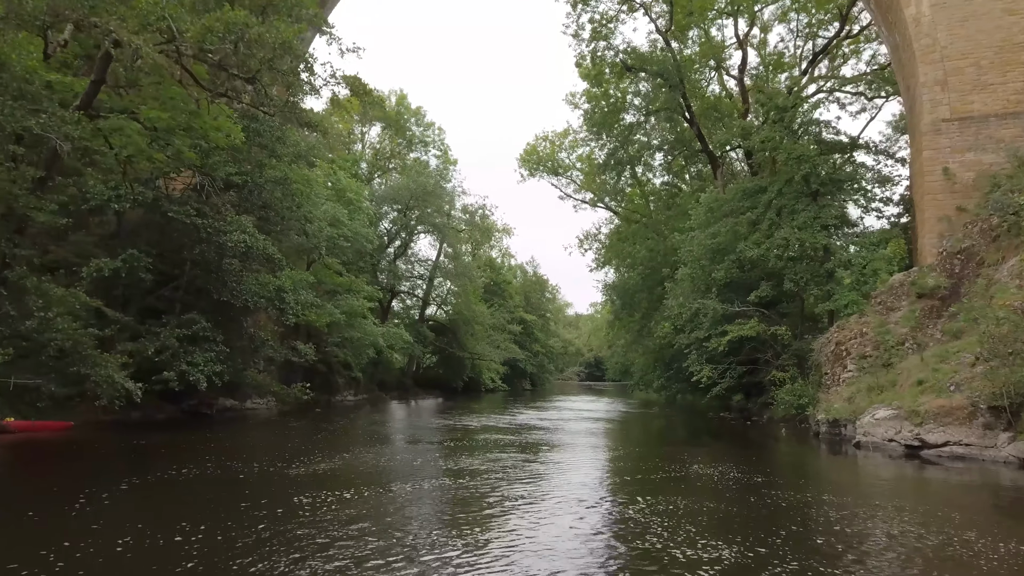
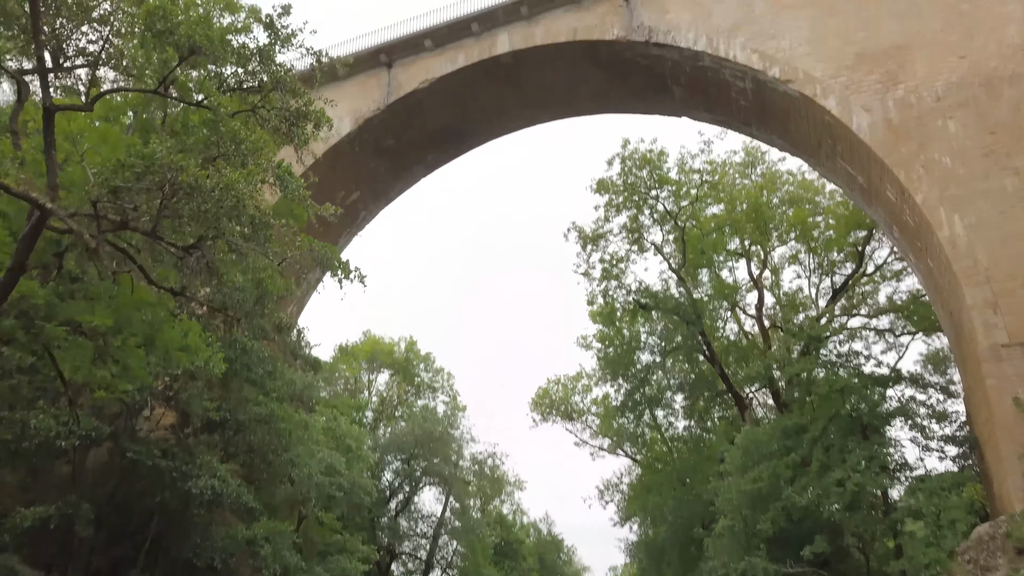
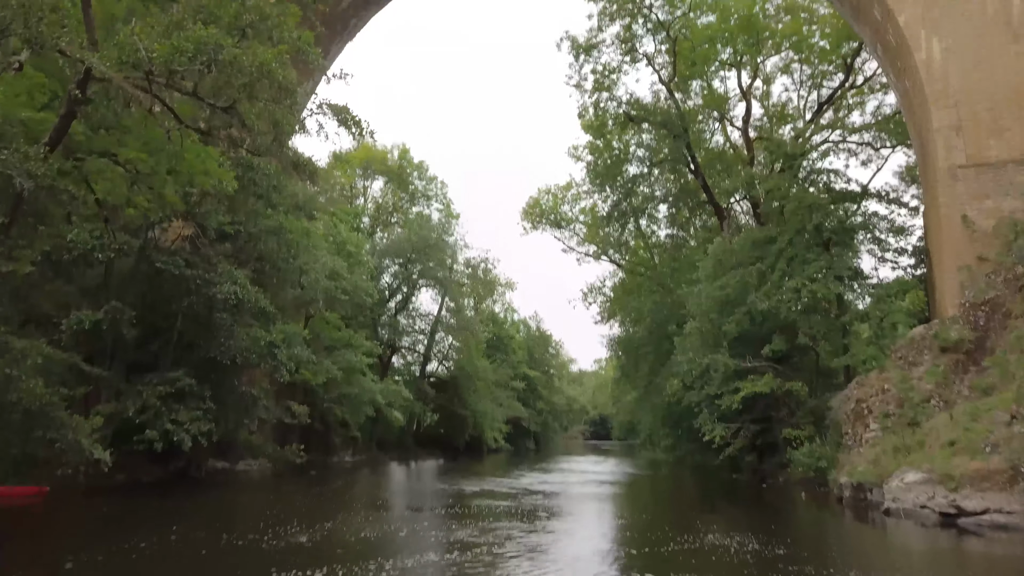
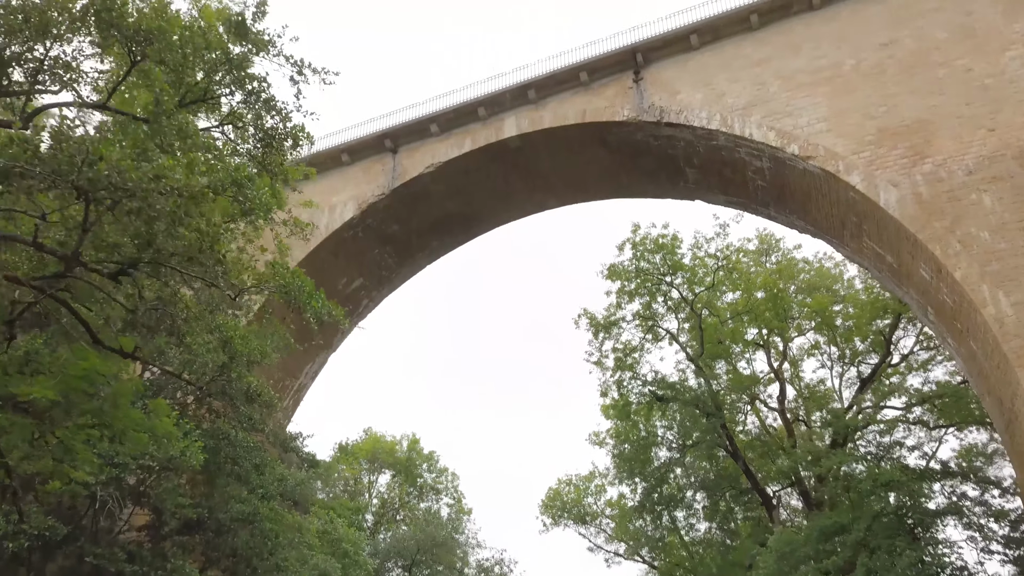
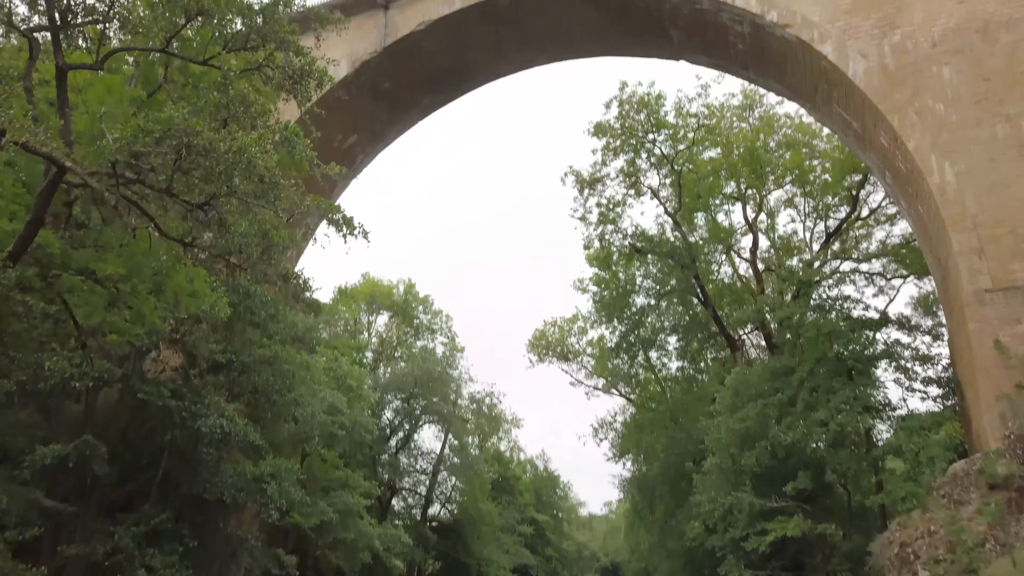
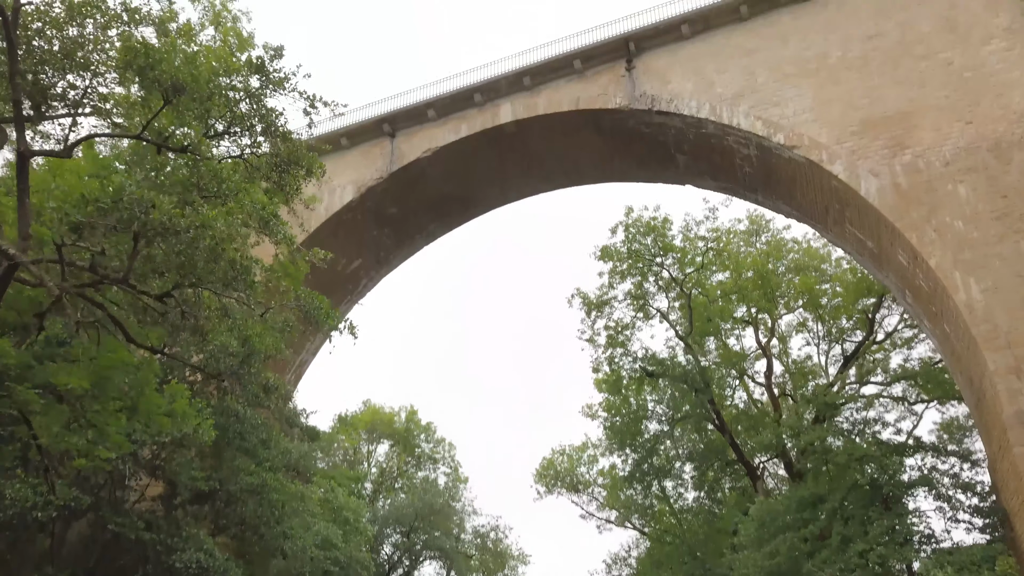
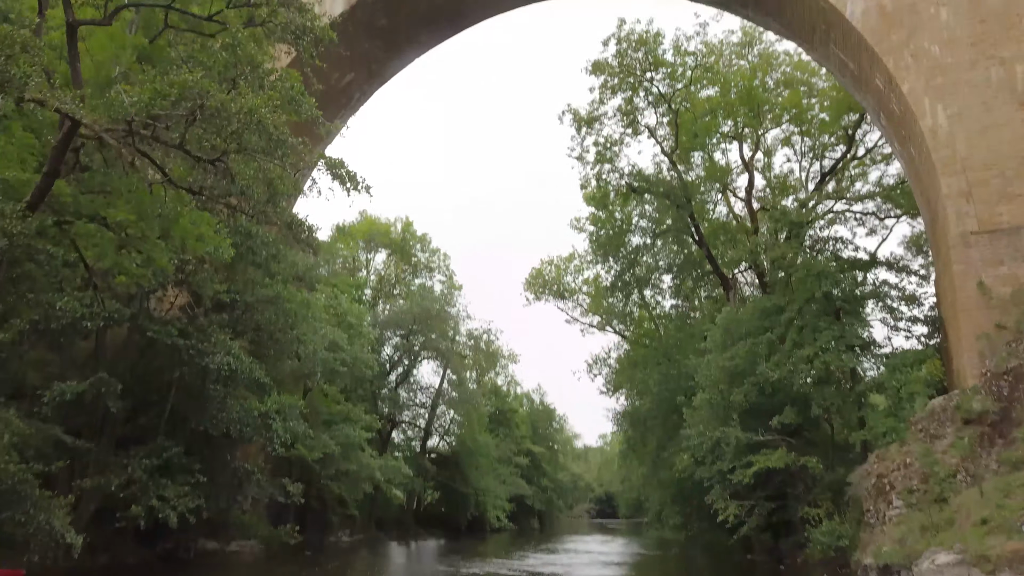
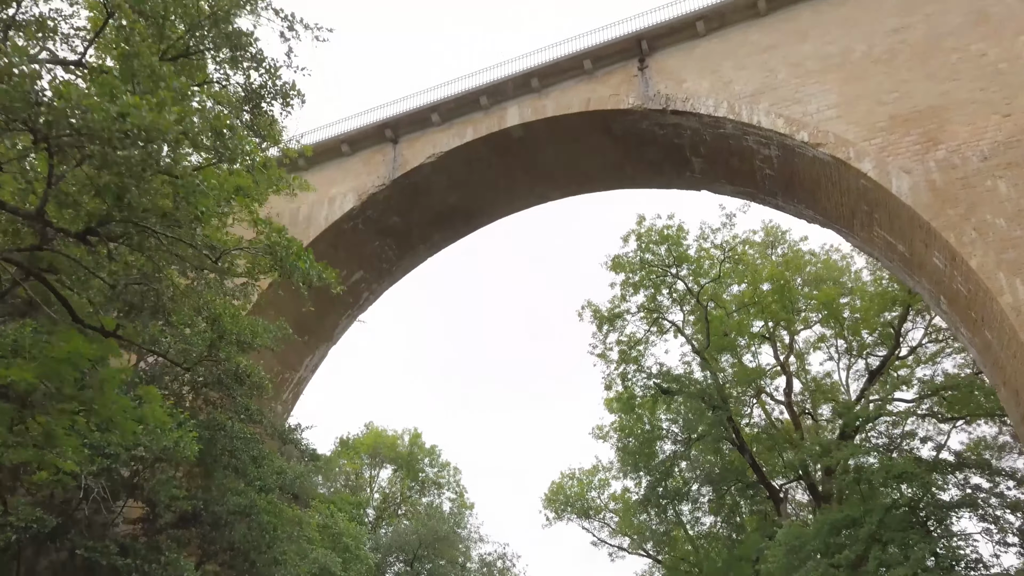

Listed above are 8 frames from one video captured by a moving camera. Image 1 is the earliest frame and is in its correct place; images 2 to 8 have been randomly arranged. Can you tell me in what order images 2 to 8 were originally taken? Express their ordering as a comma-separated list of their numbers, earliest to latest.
3, 7, 5, 2, 6, 4, 8
